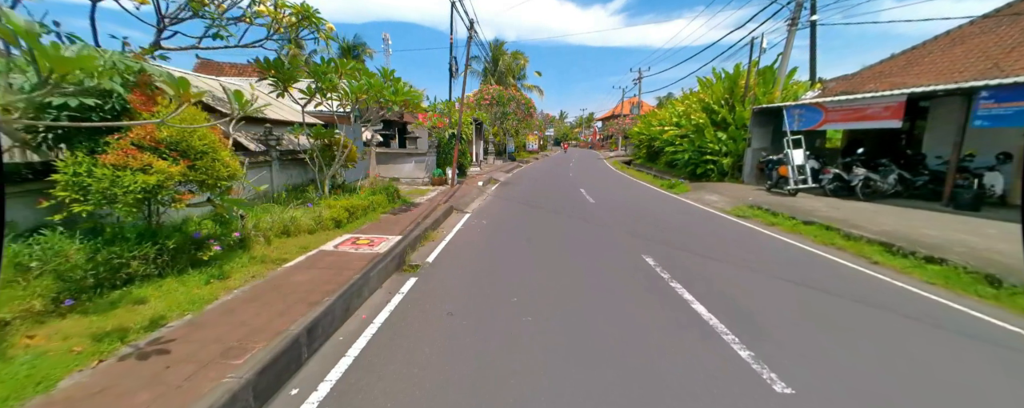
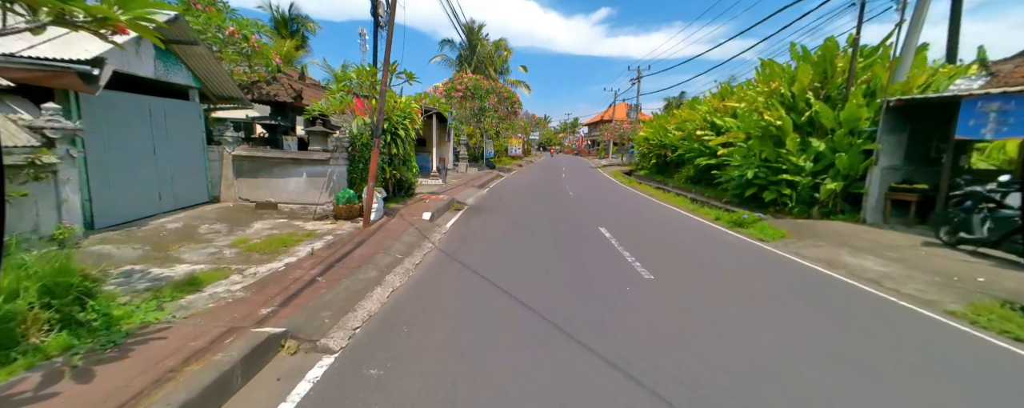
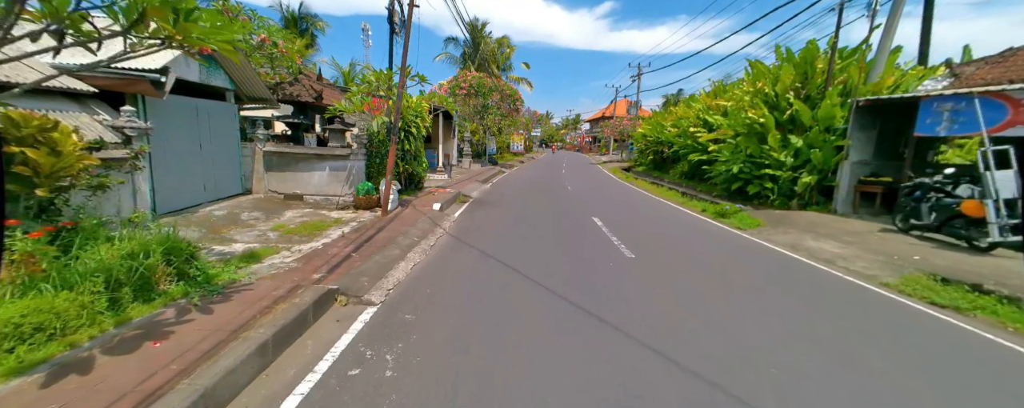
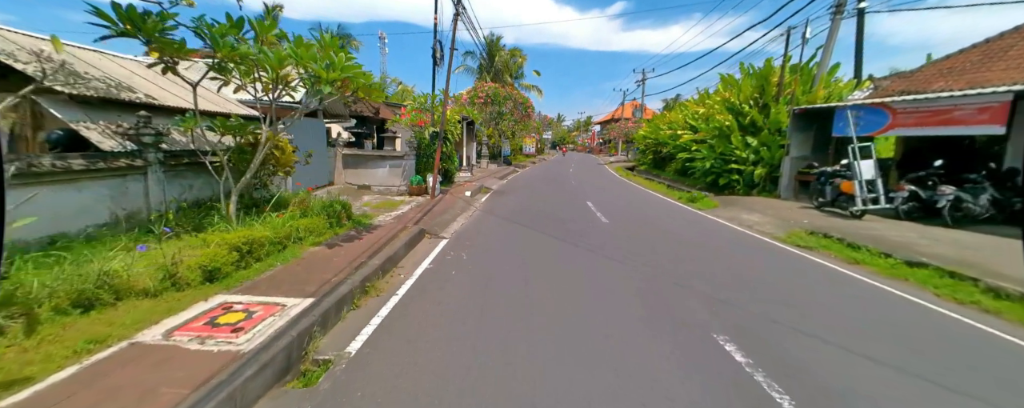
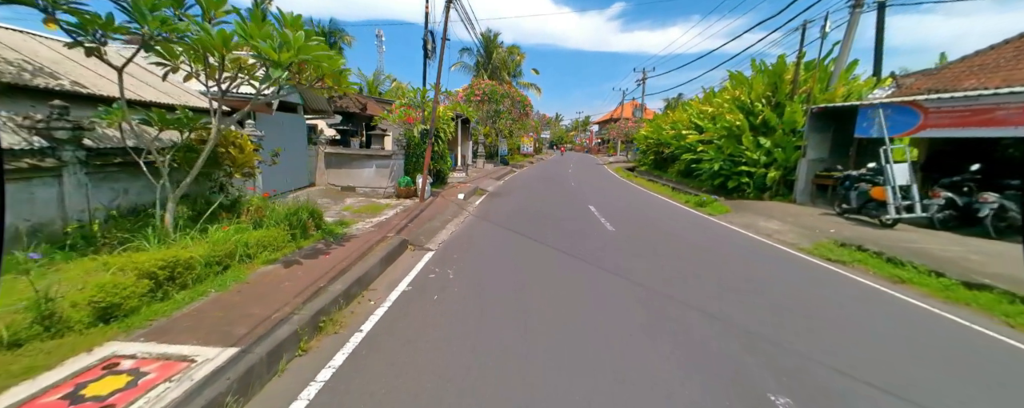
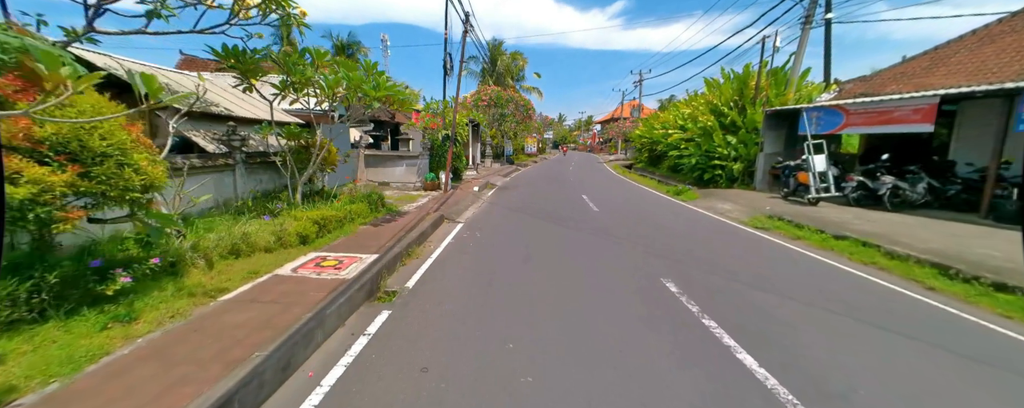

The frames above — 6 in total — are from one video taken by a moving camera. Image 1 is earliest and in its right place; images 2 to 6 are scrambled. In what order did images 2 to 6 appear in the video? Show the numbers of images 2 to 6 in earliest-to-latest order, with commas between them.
6, 4, 5, 3, 2
